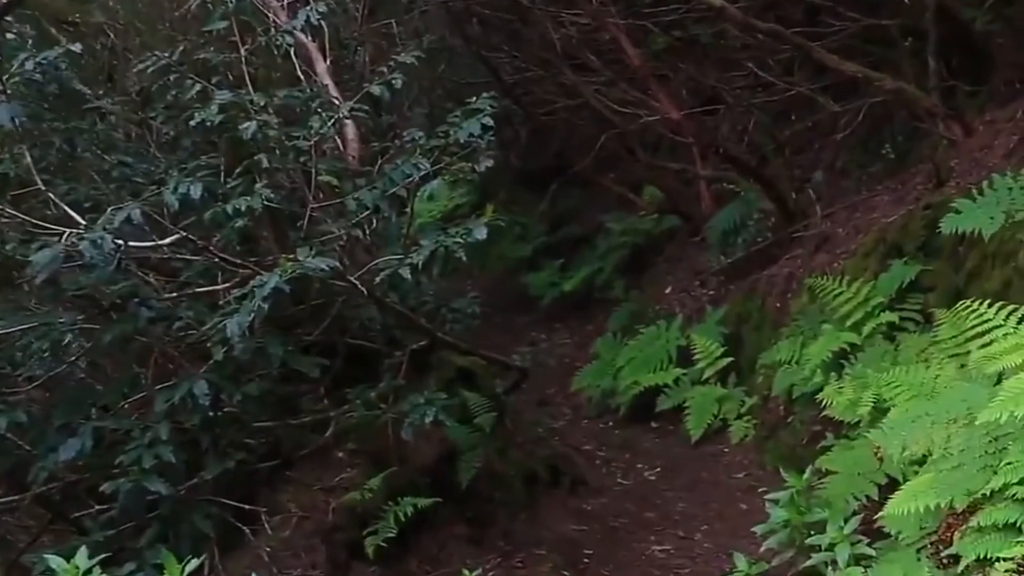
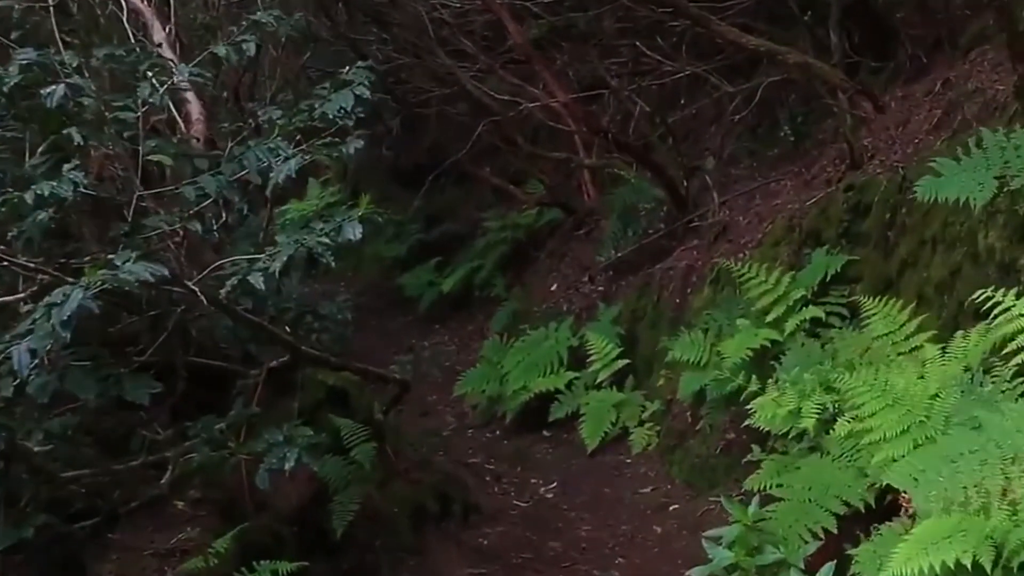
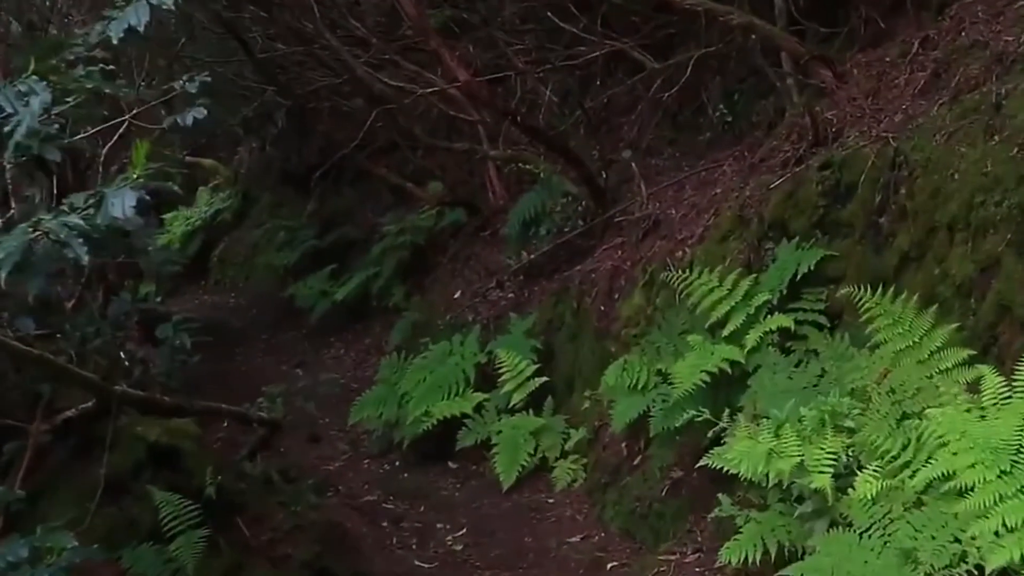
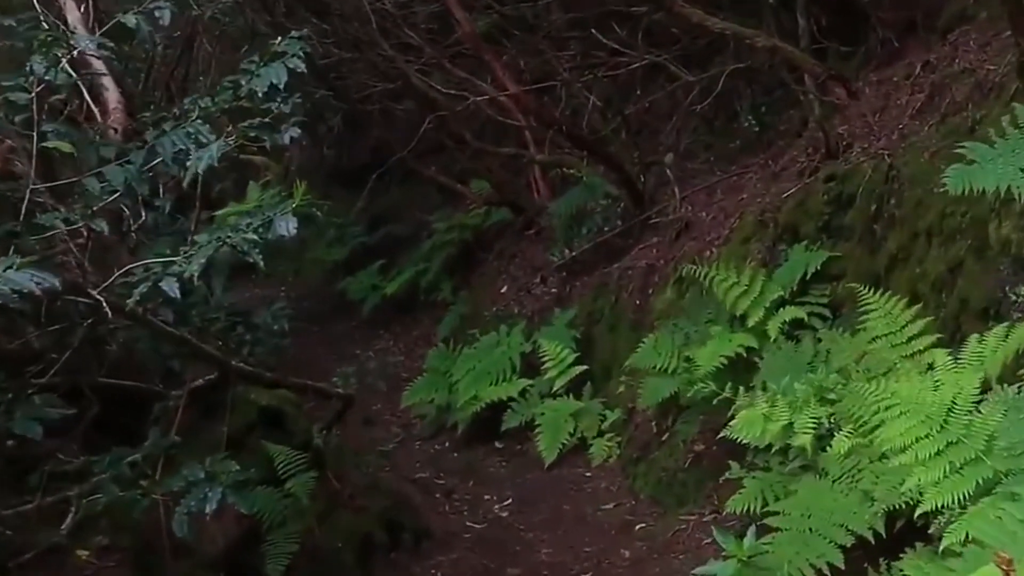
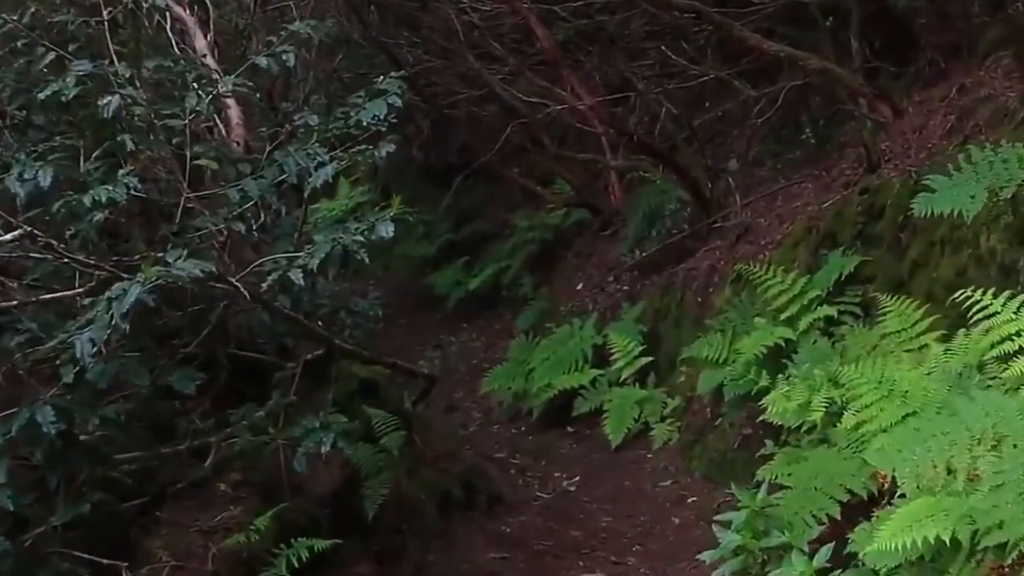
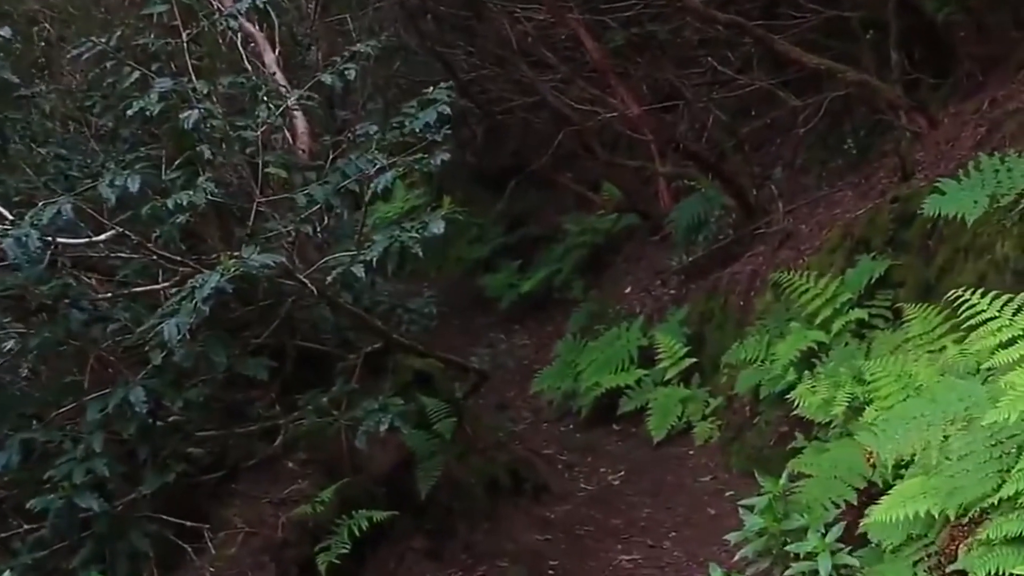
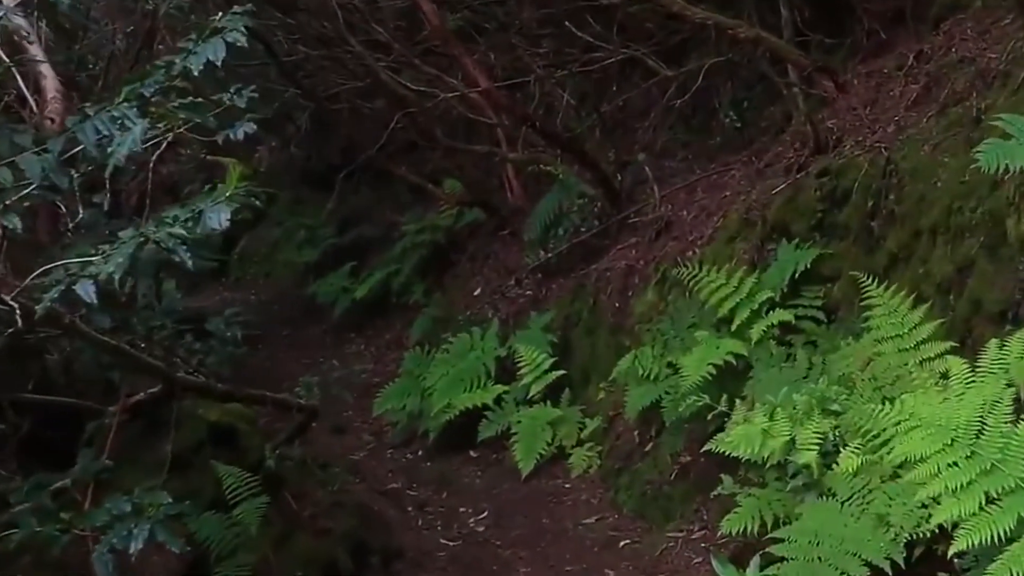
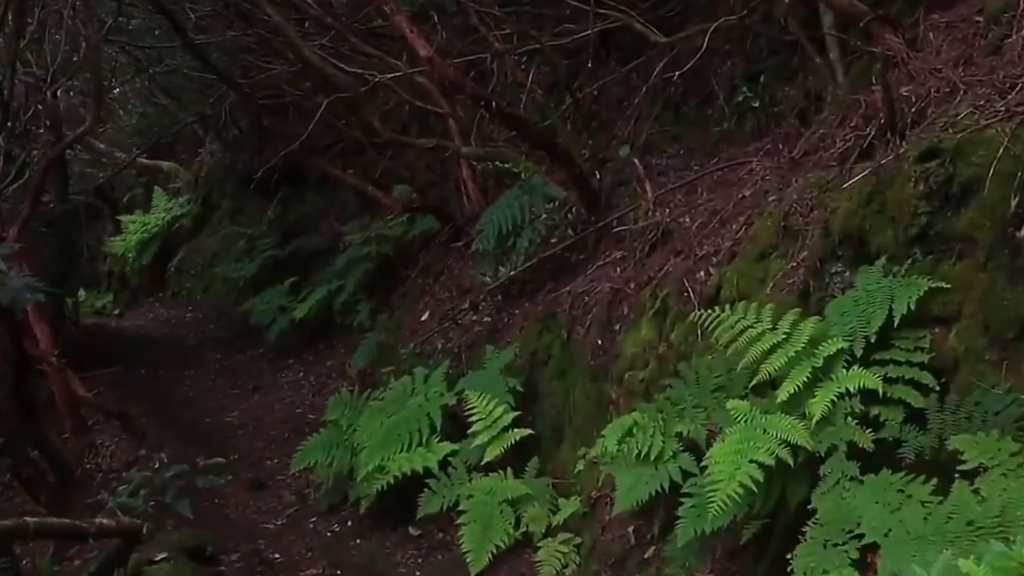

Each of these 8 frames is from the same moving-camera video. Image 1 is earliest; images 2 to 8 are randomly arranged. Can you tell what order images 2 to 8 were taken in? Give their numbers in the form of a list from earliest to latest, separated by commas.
6, 5, 2, 4, 7, 3, 8
